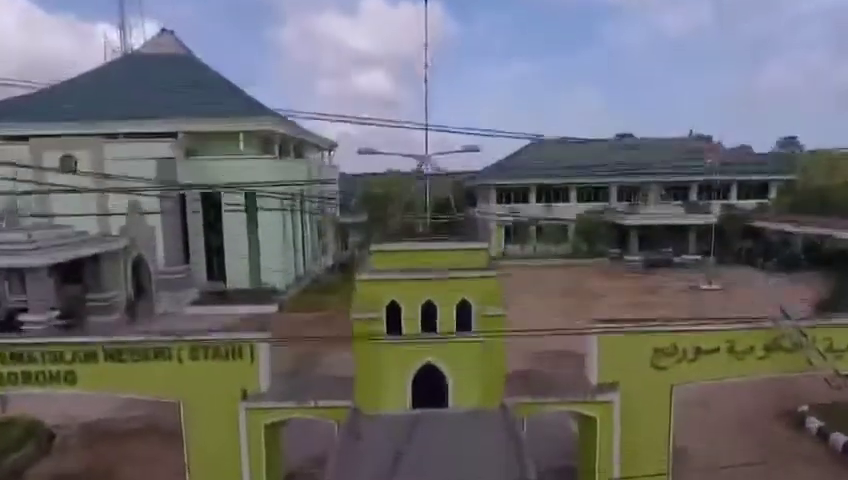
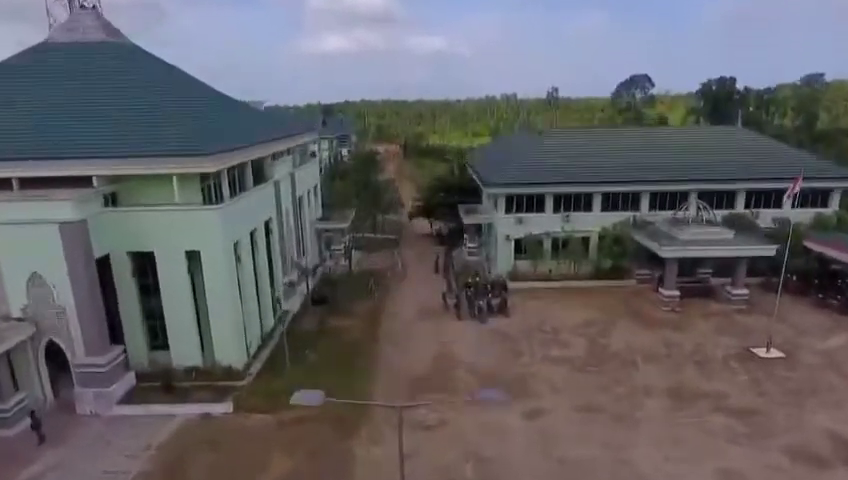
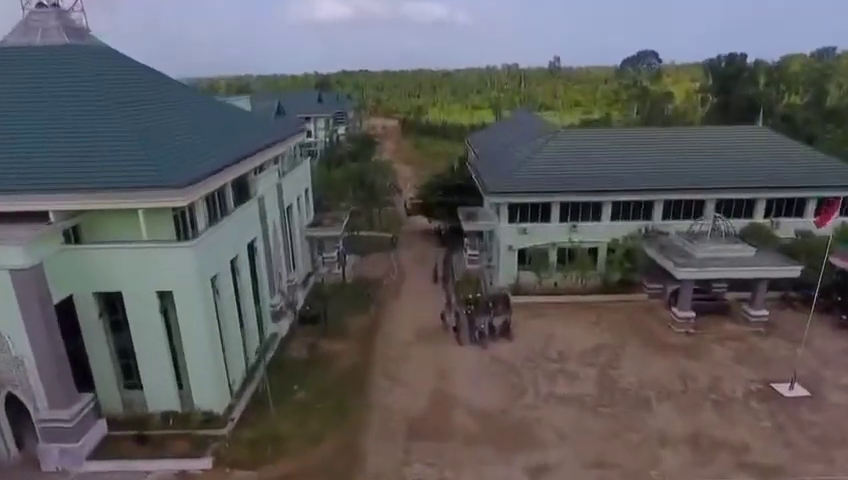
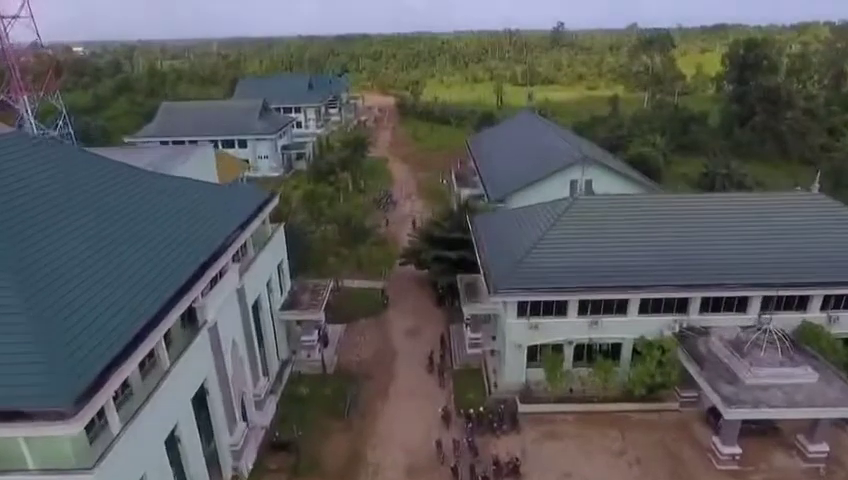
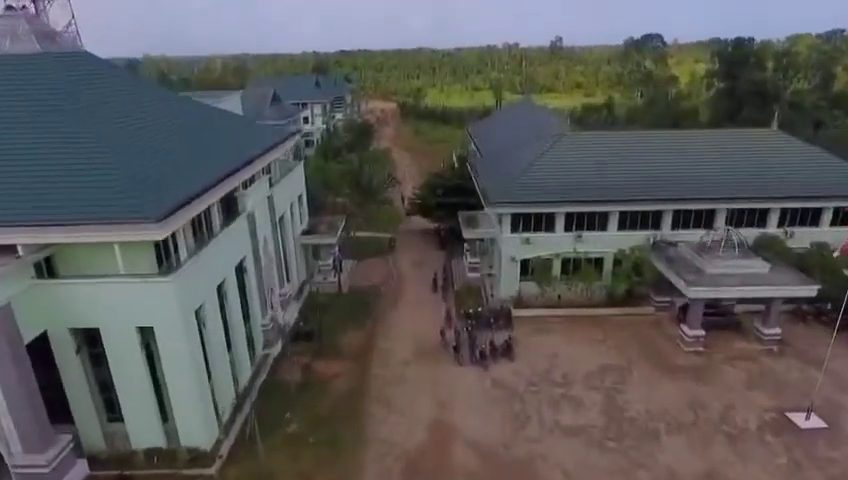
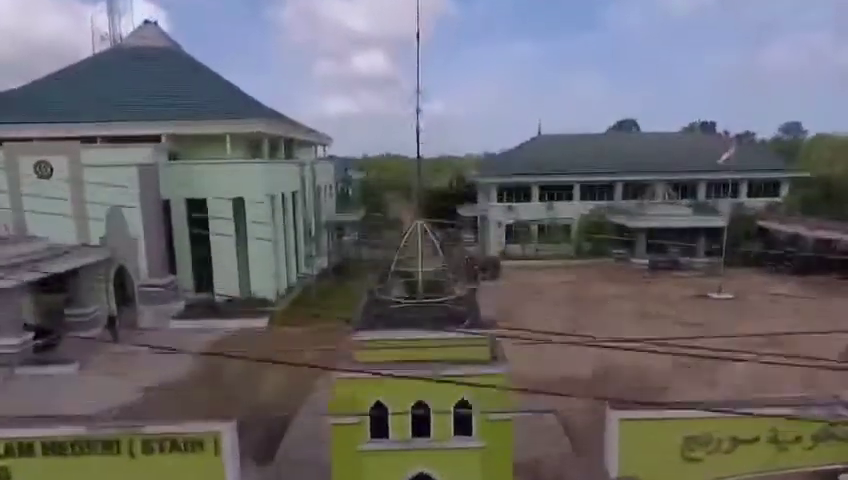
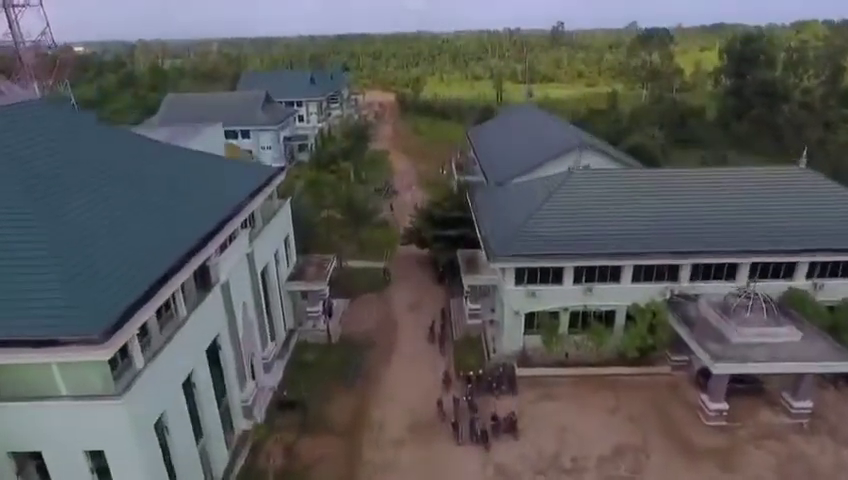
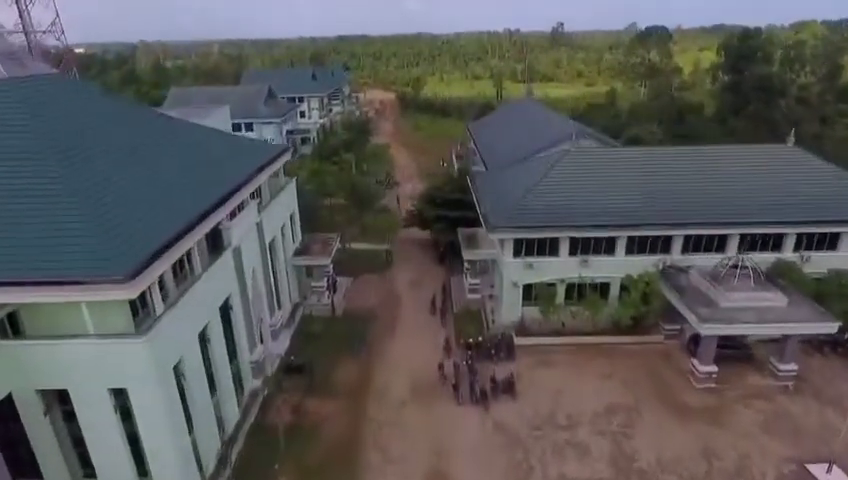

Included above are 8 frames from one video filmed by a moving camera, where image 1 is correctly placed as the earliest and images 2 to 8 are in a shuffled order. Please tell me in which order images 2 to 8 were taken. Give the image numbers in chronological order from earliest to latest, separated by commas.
6, 2, 3, 5, 8, 7, 4
